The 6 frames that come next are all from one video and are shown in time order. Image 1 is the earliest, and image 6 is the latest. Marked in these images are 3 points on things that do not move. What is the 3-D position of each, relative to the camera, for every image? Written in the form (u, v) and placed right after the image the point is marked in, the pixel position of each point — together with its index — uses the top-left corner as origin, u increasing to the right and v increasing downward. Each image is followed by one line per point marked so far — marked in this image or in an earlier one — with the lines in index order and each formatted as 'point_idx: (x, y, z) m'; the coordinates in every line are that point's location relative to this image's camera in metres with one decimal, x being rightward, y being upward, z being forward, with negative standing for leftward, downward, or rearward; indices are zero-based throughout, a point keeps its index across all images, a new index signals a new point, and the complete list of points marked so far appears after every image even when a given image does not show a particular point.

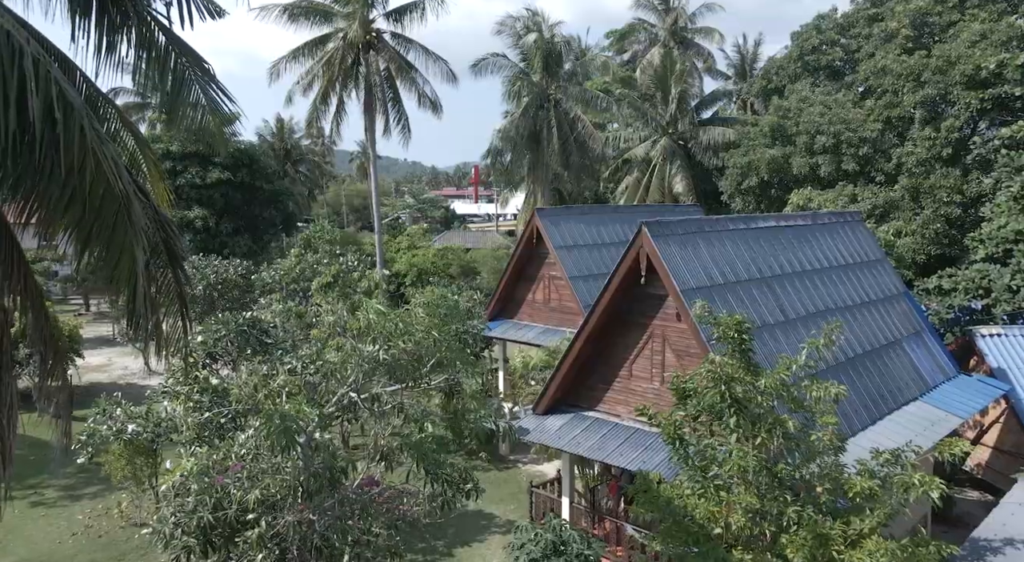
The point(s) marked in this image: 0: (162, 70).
0: (-2.5, +1.5, +6.5) m
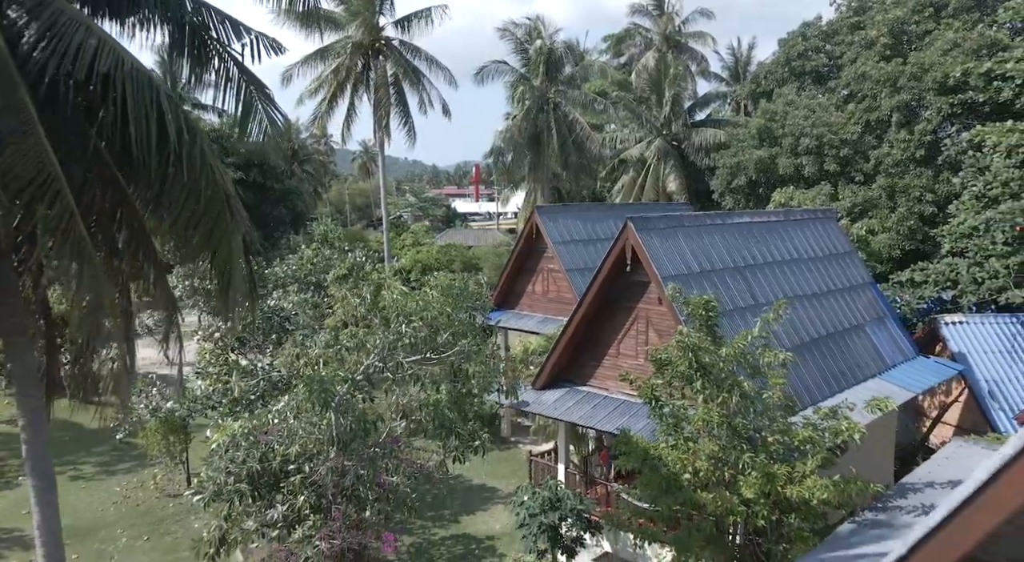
0: (-2.5, +1.6, +7.8) m
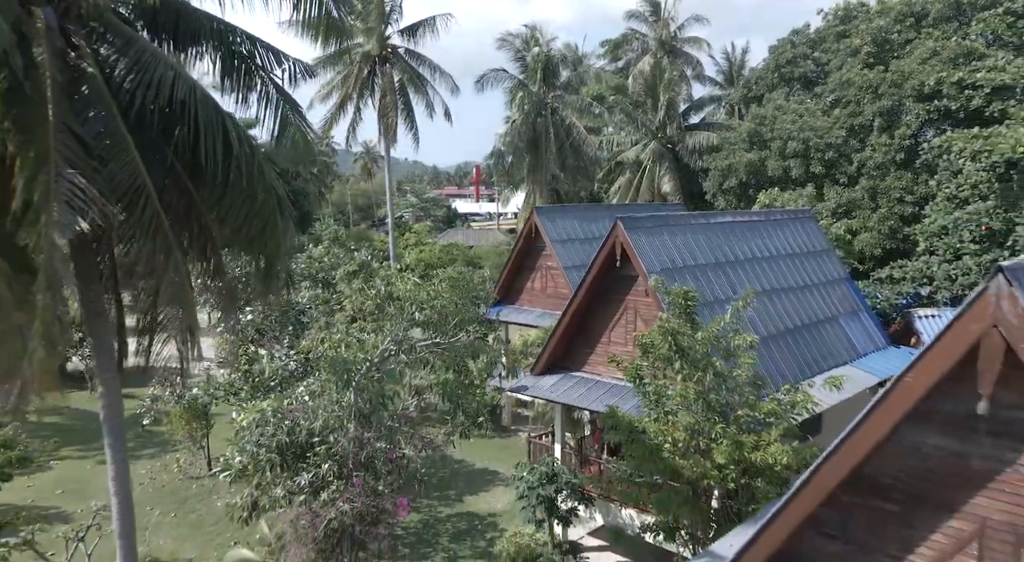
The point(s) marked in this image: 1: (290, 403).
0: (-2.5, +1.7, +8.9) m
1: (-2.7, -1.5, +10.3) m
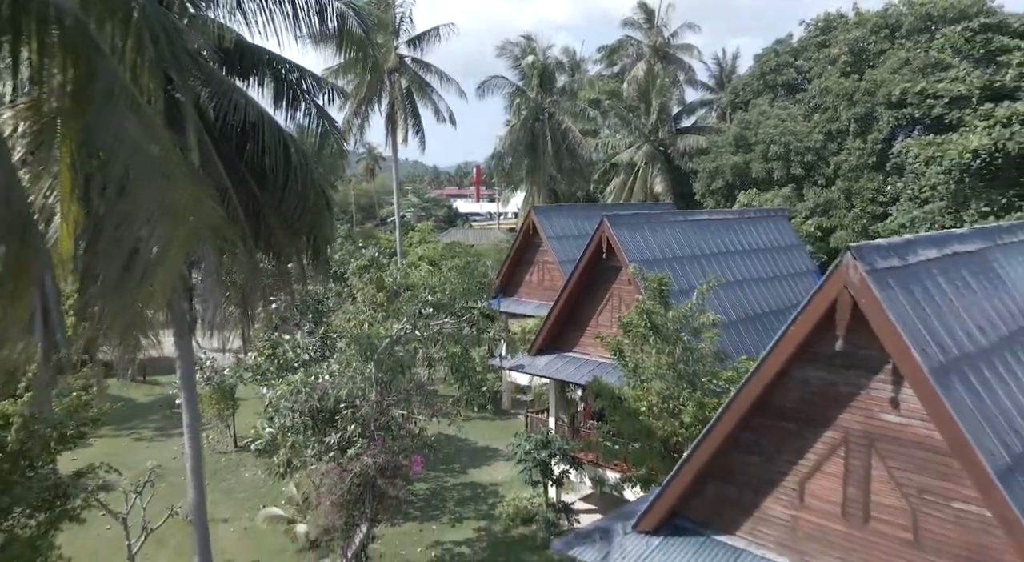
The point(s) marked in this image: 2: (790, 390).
0: (-2.5, +1.9, +10.5) m
1: (-2.7, -1.3, +12.0) m
2: (+1.9, -0.8, +6.0) m
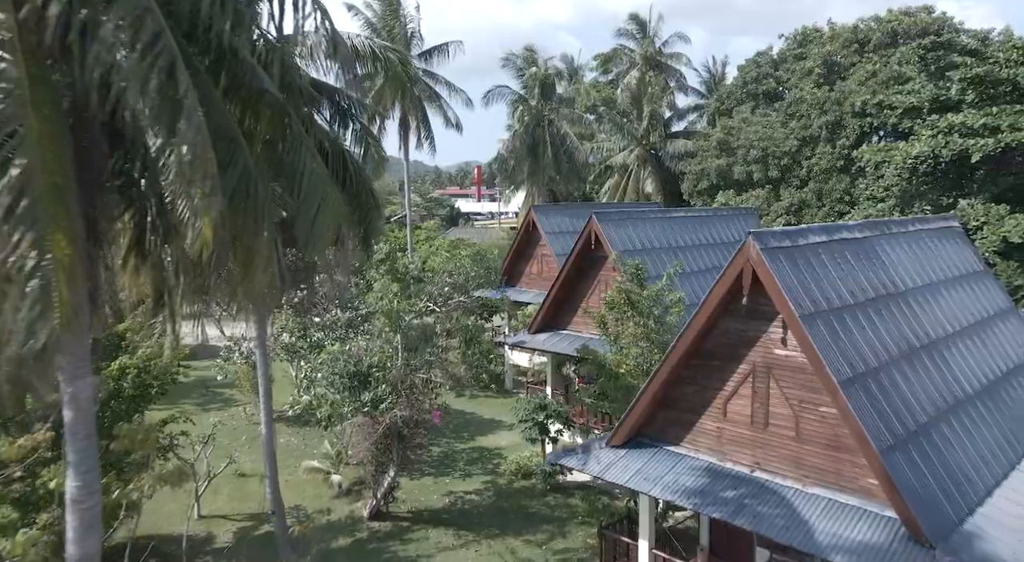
0: (-2.4, +2.1, +12.9) m
1: (-2.6, -1.1, +14.4) m
2: (+2.0, -0.5, +8.4) m
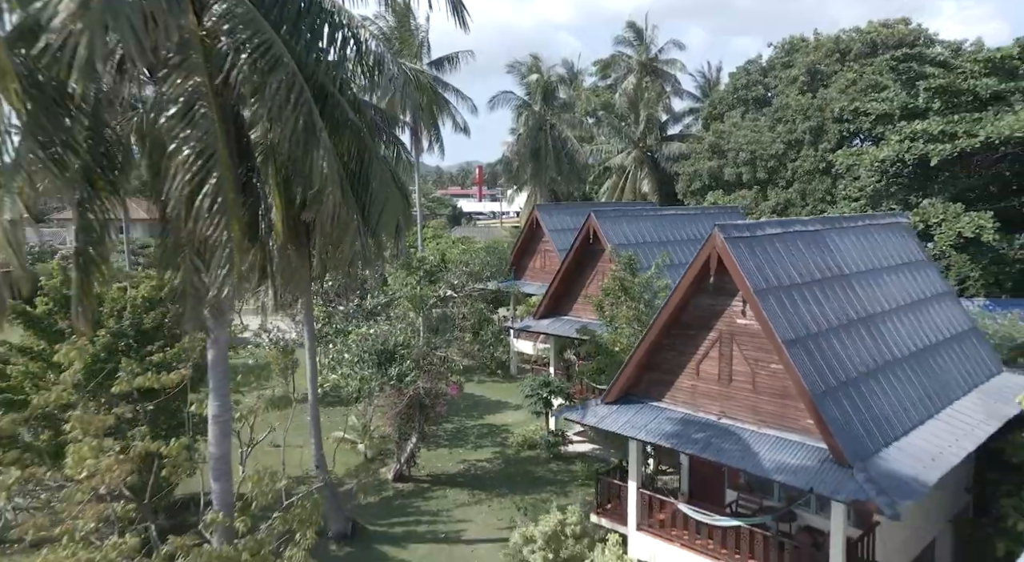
0: (-2.3, +2.3, +14.9) m
1: (-2.5, -0.9, +16.3) m
2: (+2.1, -0.3, +10.3) m
